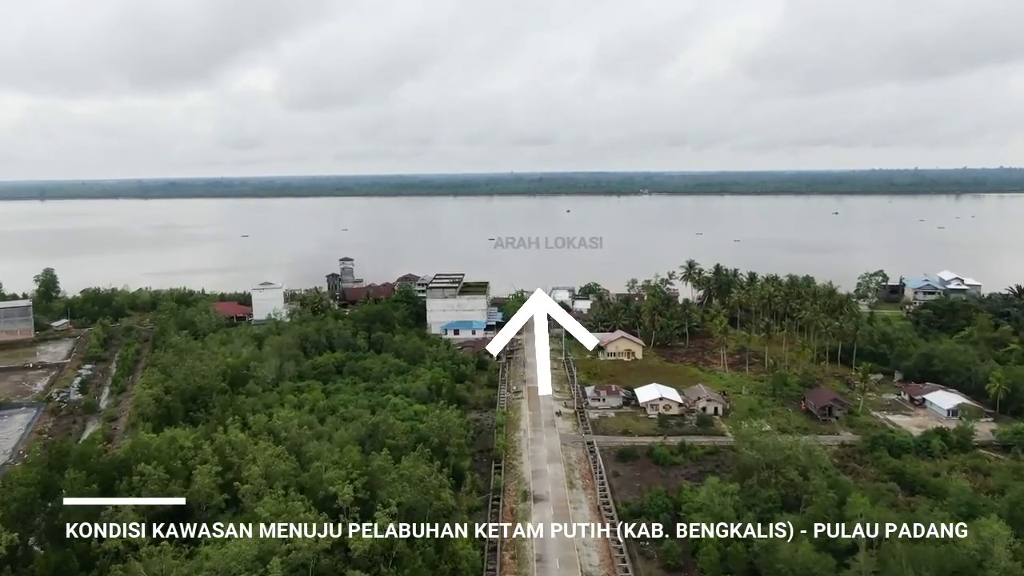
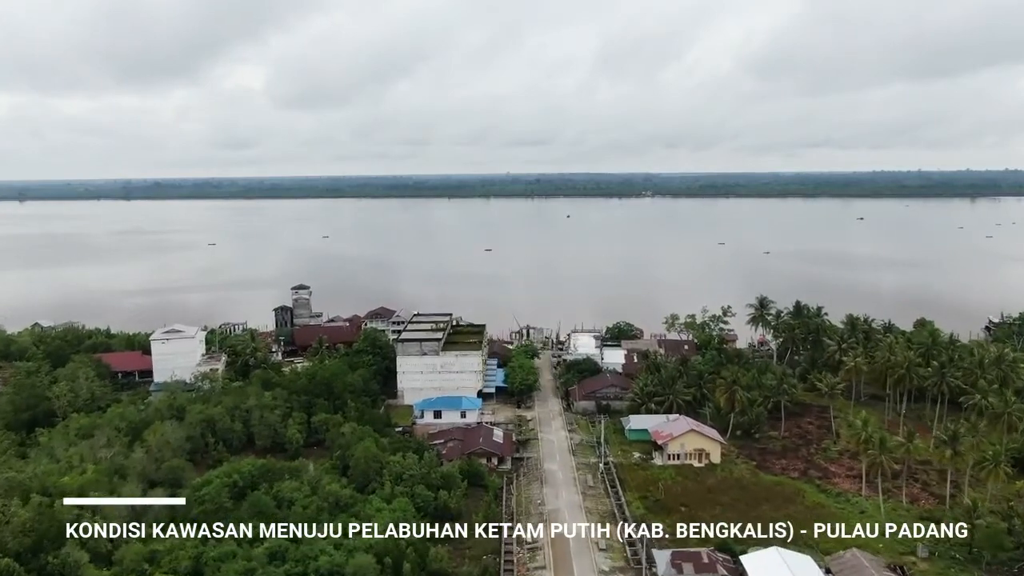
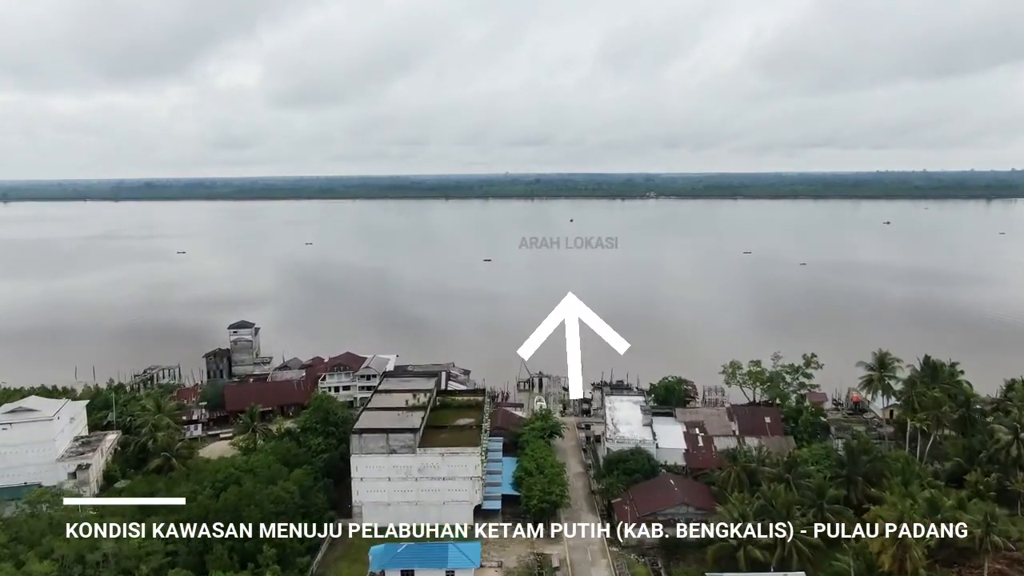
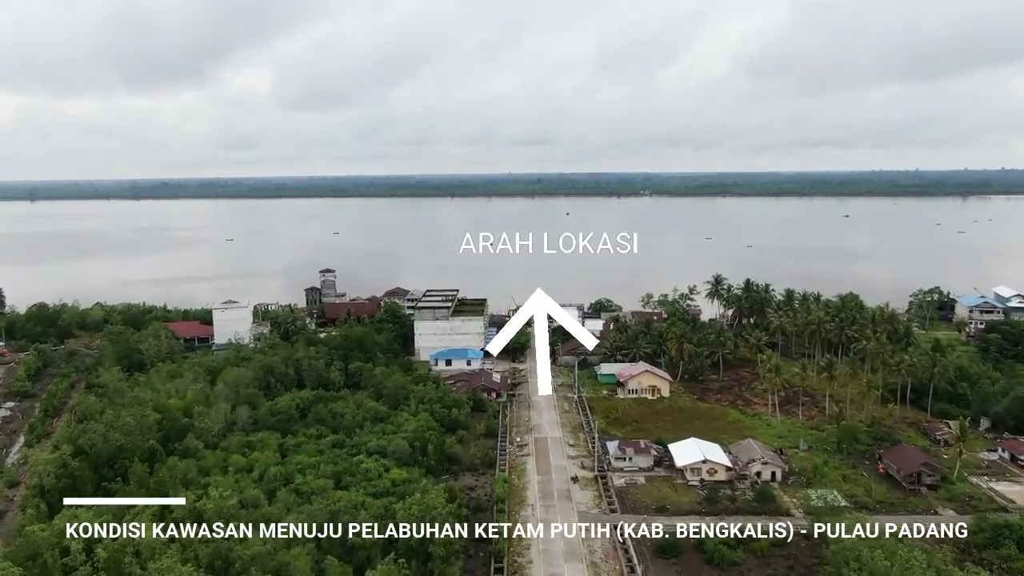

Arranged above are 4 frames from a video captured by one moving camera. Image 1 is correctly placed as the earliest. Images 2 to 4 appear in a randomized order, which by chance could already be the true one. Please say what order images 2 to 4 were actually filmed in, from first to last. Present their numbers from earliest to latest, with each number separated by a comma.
4, 2, 3
